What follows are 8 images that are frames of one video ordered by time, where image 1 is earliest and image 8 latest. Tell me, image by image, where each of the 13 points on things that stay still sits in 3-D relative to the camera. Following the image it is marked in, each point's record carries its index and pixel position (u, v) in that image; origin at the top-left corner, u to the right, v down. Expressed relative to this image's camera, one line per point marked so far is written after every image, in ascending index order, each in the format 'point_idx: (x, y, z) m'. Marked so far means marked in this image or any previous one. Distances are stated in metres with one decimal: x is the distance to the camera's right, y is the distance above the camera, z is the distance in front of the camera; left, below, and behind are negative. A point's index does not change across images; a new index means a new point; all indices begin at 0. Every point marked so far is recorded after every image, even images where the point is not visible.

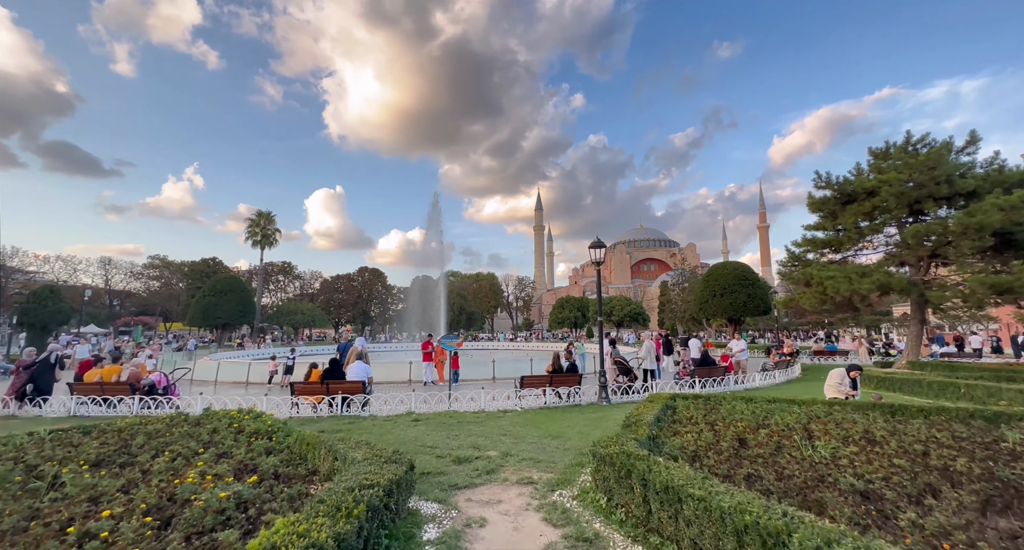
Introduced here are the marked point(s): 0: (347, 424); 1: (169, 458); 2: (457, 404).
0: (-3.2, -2.9, +8.4) m
1: (-3.2, -1.7, +4.2) m
2: (-1.3, -3.1, +10.4) m
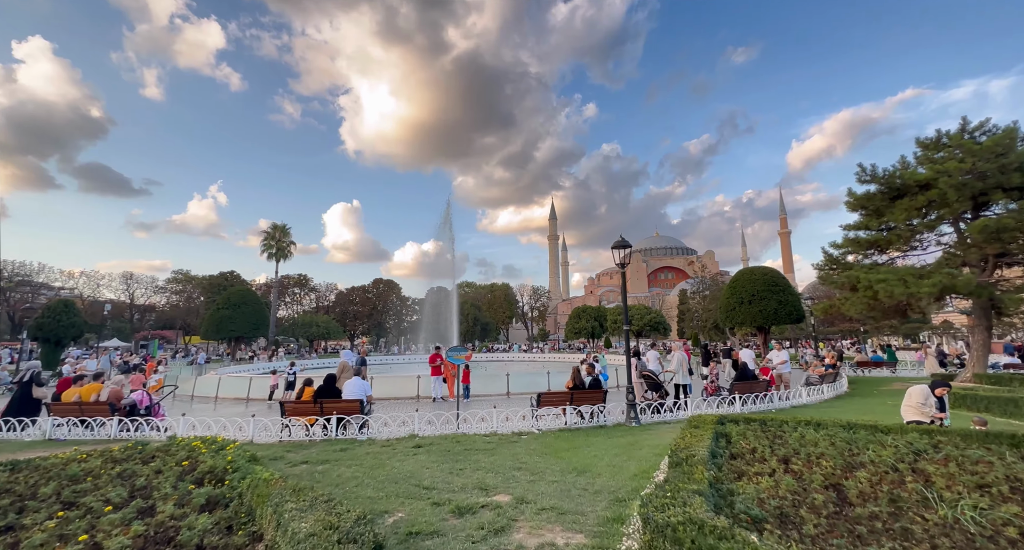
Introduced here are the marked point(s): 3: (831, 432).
0: (-2.9, -2.9, +7.4) m
1: (-3.1, -1.7, +3.1) m
2: (-0.9, -3.2, +9.3) m
3: (+4.0, -2.0, +5.6) m
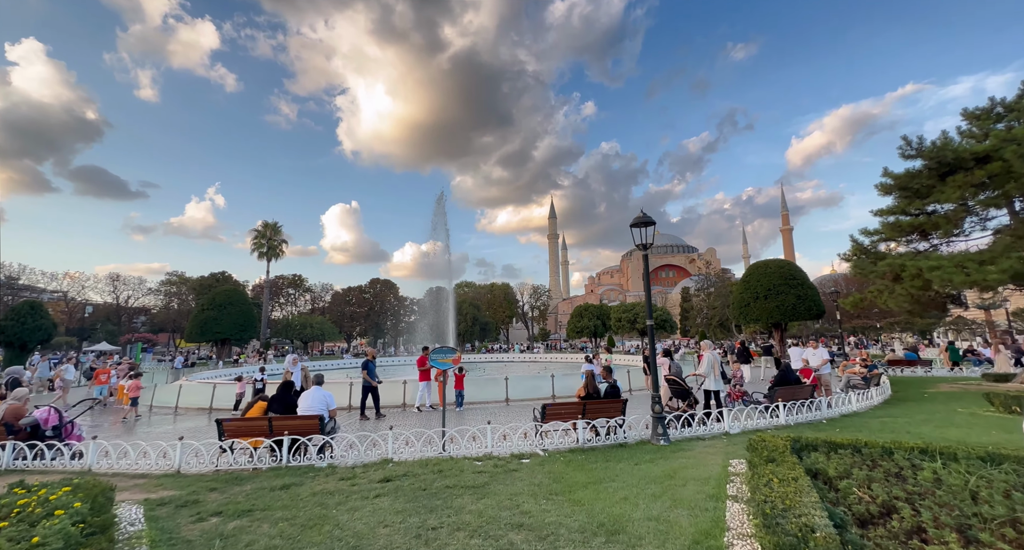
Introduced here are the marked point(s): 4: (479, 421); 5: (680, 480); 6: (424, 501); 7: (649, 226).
0: (-2.9, -2.7, +5.5) m
1: (-3.1, -1.4, +1.3) m
2: (-1.0, -2.9, +7.4) m
3: (+4.0, -1.7, +3.8) m
4: (-0.7, -3.2, +9.5) m
5: (+2.0, -2.5, +5.3) m
6: (-1.0, -2.5, +4.9) m
7: (+2.5, +0.9, +8.1) m
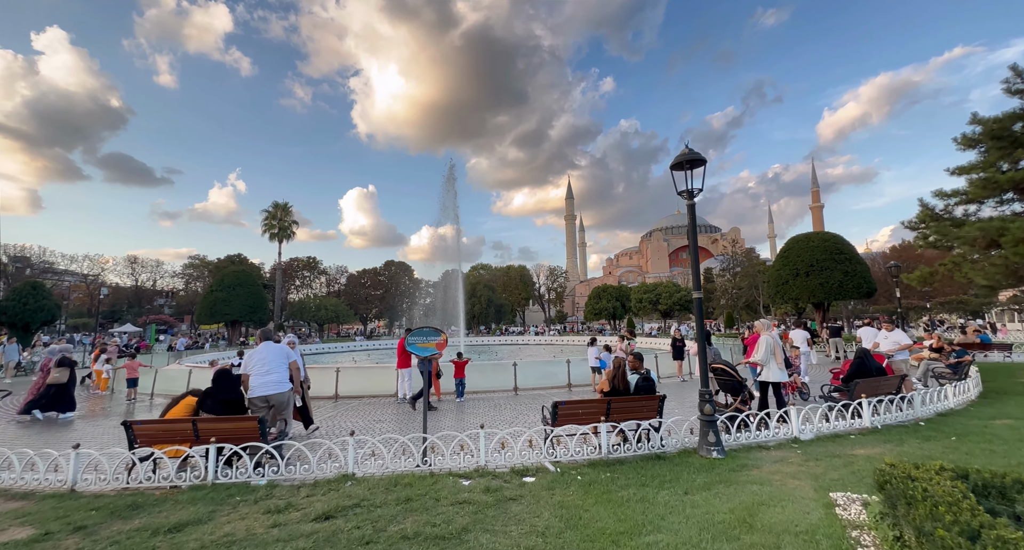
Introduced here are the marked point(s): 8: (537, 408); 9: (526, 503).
0: (-3.0, -2.2, +3.8) m
1: (-3.4, -1.1, -0.5) m
2: (-1.0, -2.3, +5.6) m
3: (+3.8, -1.2, +1.7) m
4: (-0.6, -2.6, +7.7) m
5: (+1.9, -2.0, +3.4) m
6: (-1.1, -2.0, +3.0) m
7: (+2.5, +1.5, +6.0) m
8: (+0.6, -2.9, +9.2) m
9: (+0.1, -2.2, +4.4) m
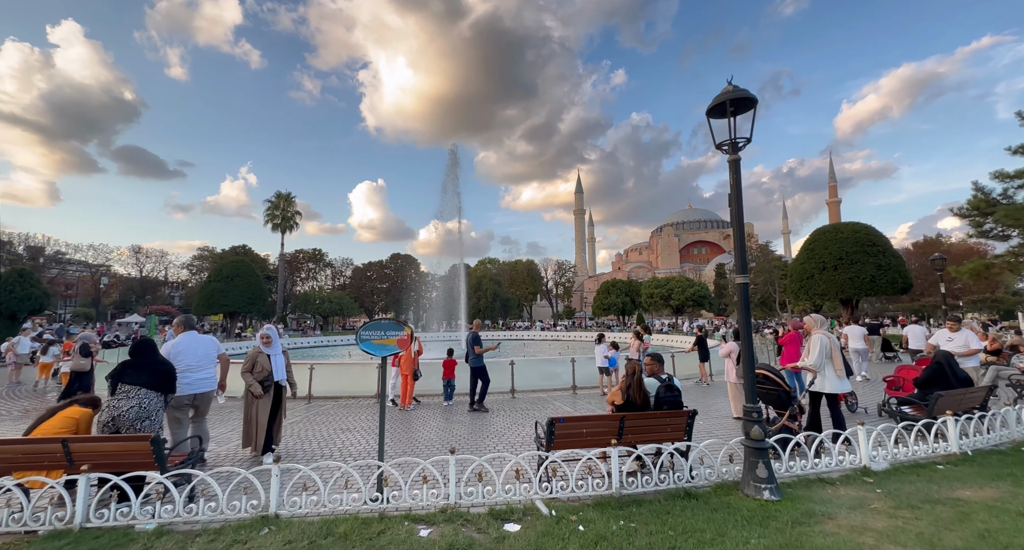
0: (-3.2, -2.0, +2.4) m
1: (-3.7, -0.9, -1.9) m
2: (-1.2, -2.1, +4.2) m
3: (+3.6, -1.1, +0.2) m
4: (-0.8, -2.3, +6.2) m
5: (+1.7, -1.8, +1.9) m
6: (-1.3, -1.8, +1.6) m
7: (+2.4, +1.7, +4.5) m
8: (+0.5, -2.6, +7.8) m
9: (-0.1, -2.0, +2.9) m
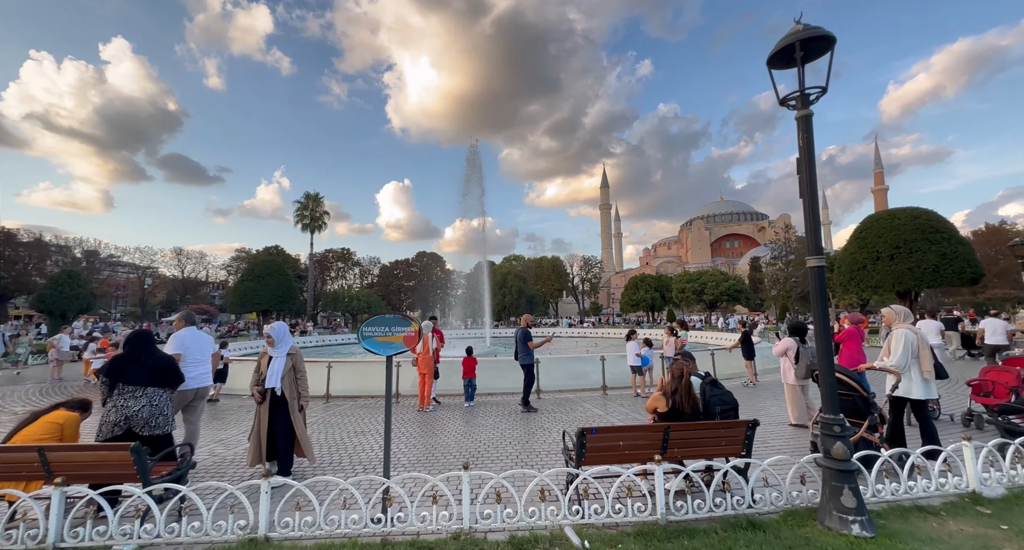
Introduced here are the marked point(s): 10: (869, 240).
0: (-3.1, -1.9, +1.9) m
1: (-3.8, -0.9, -2.3) m
2: (-1.0, -2.0, +3.6) m
3: (+3.5, -0.9, -0.7) m
4: (-0.5, -2.2, +5.6) m
5: (+1.8, -1.6, +1.1) m
6: (-1.3, -1.7, +1.0) m
7: (+2.5, +1.9, +3.7) m
8: (+0.9, -2.4, +7.1) m
9: (0.0, -1.9, +2.2) m
10: (+15.9, +1.6, +19.9) m
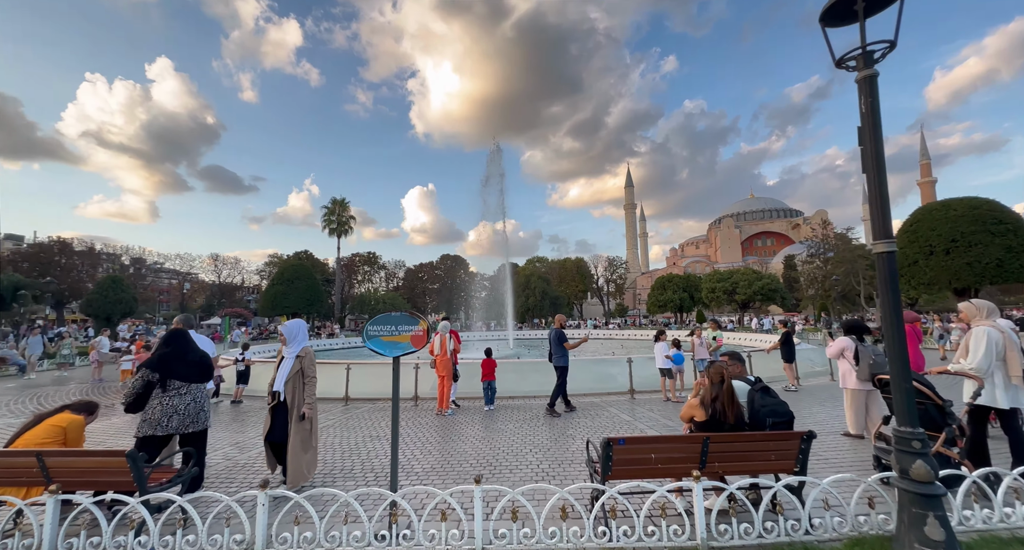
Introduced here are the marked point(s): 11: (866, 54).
0: (-3.1, -1.8, +1.7) m
1: (-4.0, -0.8, -2.5) m
2: (-0.8, -1.9, +3.2) m
3: (+3.4, -0.8, -1.3) m
4: (-0.2, -2.1, +5.2) m
5: (+1.7, -1.5, +0.6) m
6: (-1.3, -1.6, +0.7) m
7: (+2.6, +2.0, +3.1) m
8: (+1.2, -2.4, +6.6) m
9: (+0.1, -1.8, +1.8) m
10: (+16.9, +1.7, +18.6) m
11: (+2.6, +1.6, +3.3) m
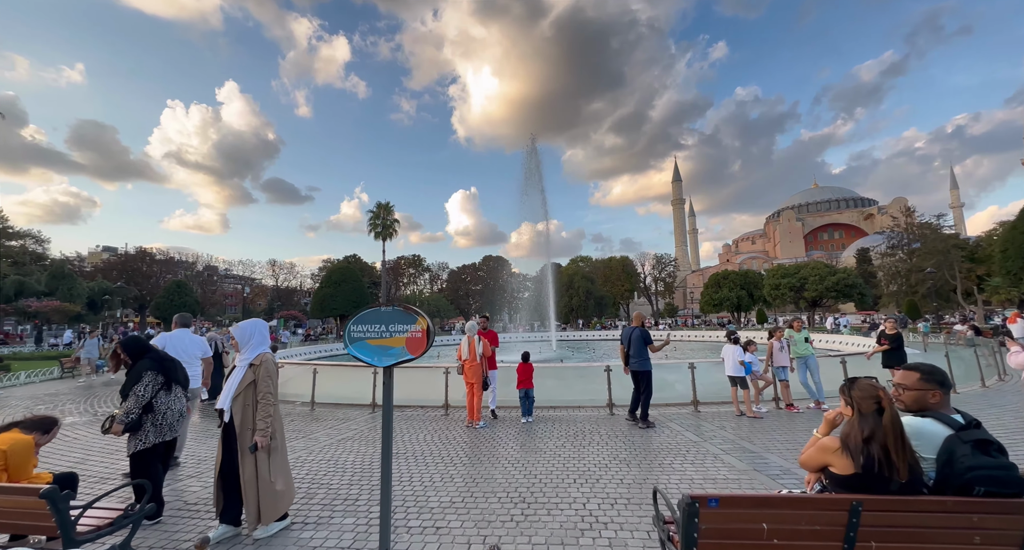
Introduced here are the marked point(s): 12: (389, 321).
0: (-3.1, -1.7, +0.8) m
1: (-4.4, -0.7, -3.3) m
2: (-0.7, -1.8, +2.2) m
3: (+3.1, -0.6, -2.7) m
4: (+0.1, -2.0, +4.1) m
5: (+1.6, -1.4, -0.7) m
6: (-1.4, -1.5, -0.3) m
7: (+2.7, +2.2, +1.7) m
8: (+1.7, -2.2, +5.3) m
9: (+0.1, -1.6, +0.7) m
10: (+18.4, +2.1, +15.7) m
11: (+2.7, +1.8, +1.8) m
12: (-0.8, -0.3, +3.0) m
